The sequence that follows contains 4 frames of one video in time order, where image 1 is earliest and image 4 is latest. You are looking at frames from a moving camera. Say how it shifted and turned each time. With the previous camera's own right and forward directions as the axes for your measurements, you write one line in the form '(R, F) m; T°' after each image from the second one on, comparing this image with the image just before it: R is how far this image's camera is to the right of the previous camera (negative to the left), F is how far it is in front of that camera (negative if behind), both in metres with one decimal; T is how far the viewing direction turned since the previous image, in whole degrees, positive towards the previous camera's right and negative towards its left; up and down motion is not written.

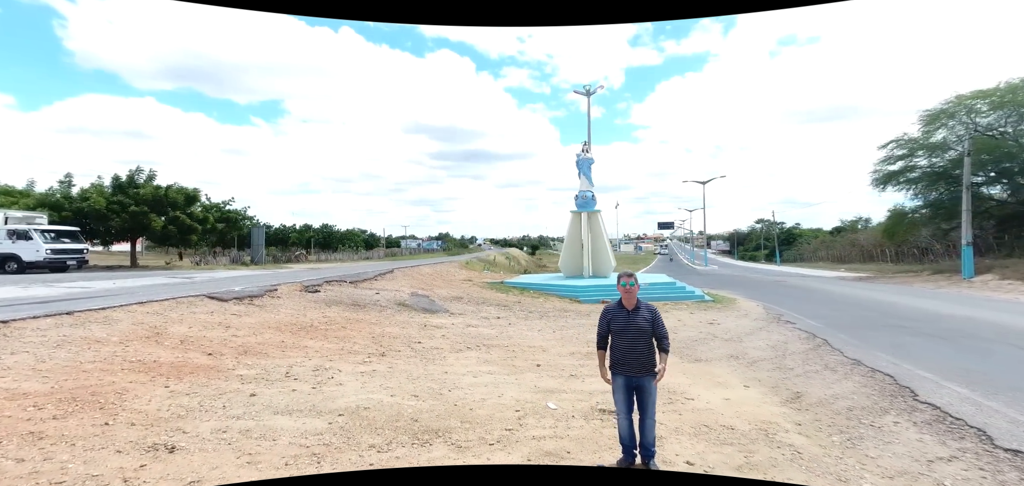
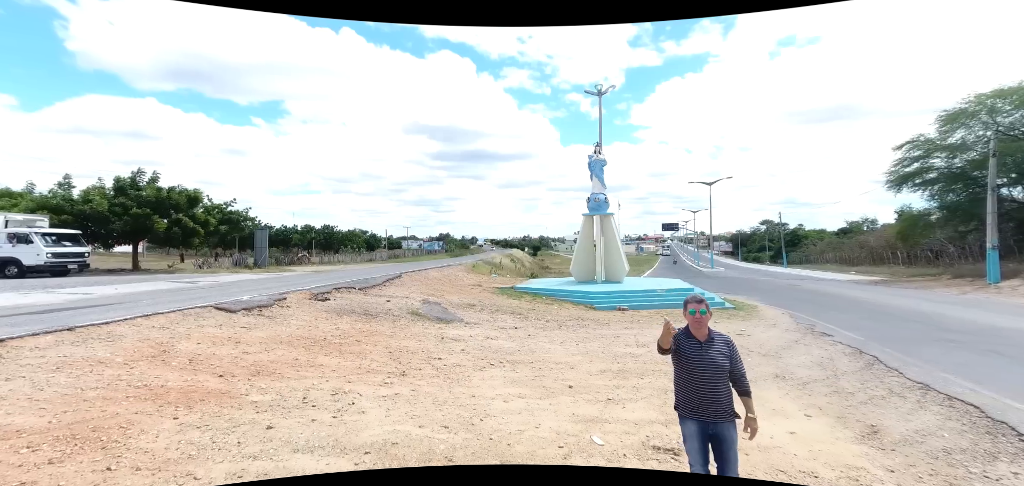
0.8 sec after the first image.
(-0.3, +0.5) m; 0°
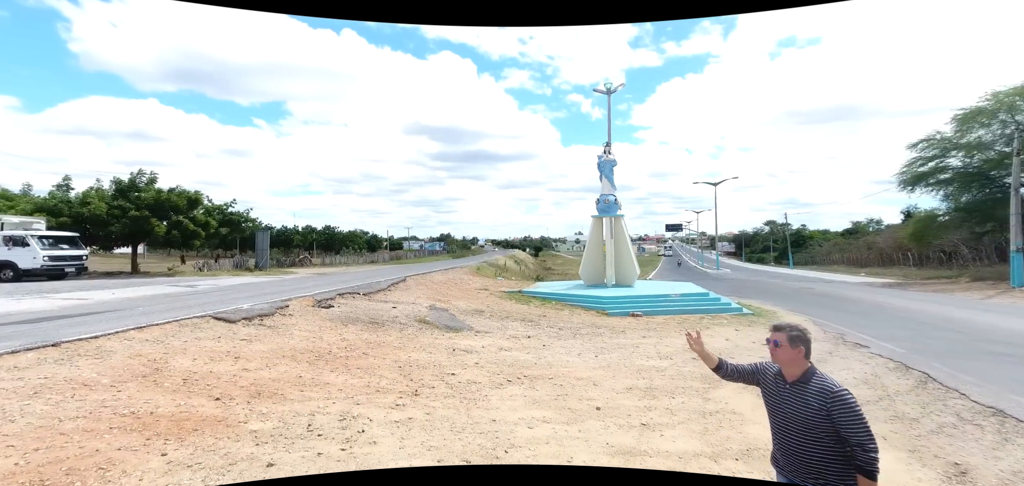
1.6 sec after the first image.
(-0.2, +0.5) m; 0°
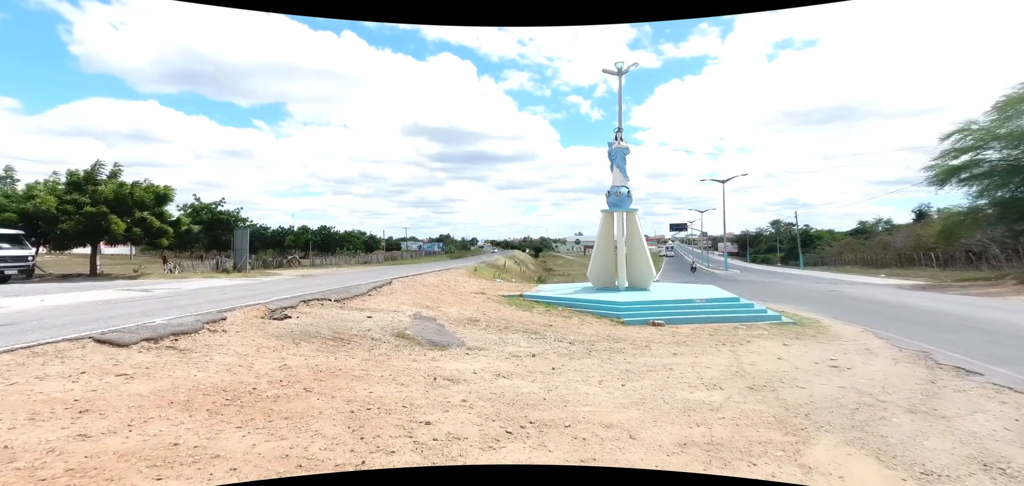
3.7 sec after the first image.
(0.0, +2.2) m; 0°
